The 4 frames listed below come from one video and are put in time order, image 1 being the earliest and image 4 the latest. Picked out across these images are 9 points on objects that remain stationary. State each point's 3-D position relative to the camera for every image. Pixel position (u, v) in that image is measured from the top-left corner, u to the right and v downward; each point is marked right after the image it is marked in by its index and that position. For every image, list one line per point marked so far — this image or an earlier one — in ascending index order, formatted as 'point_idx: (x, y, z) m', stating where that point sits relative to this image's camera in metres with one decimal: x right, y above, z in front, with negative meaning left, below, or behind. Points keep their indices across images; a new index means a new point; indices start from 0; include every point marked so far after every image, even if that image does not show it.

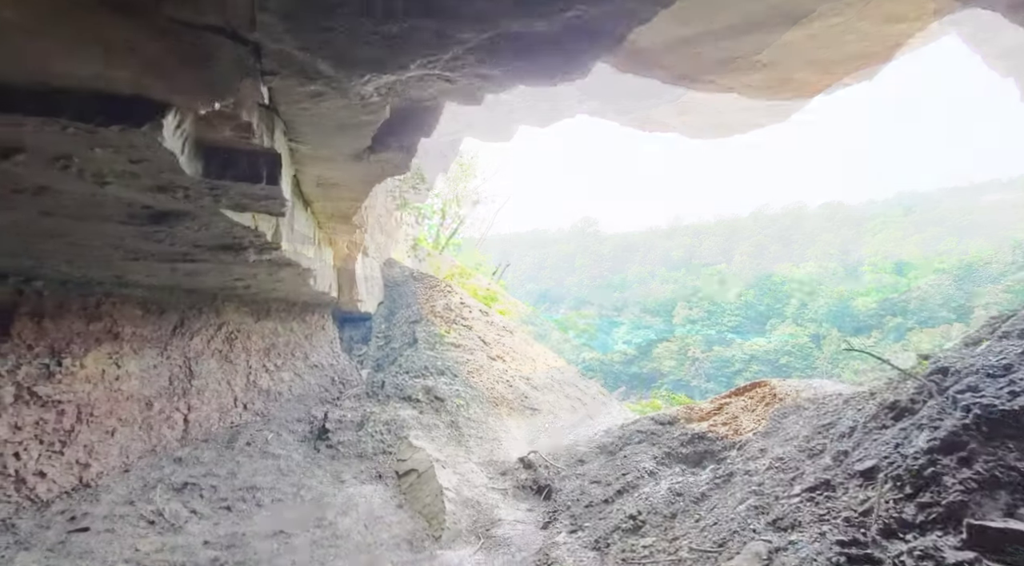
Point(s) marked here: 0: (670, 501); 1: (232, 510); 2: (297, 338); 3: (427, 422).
0: (+0.9, -1.2, +4.1) m
1: (-2.0, -1.6, +5.2) m
2: (-2.2, -0.6, +7.5) m
3: (-0.8, -1.3, +6.7) m
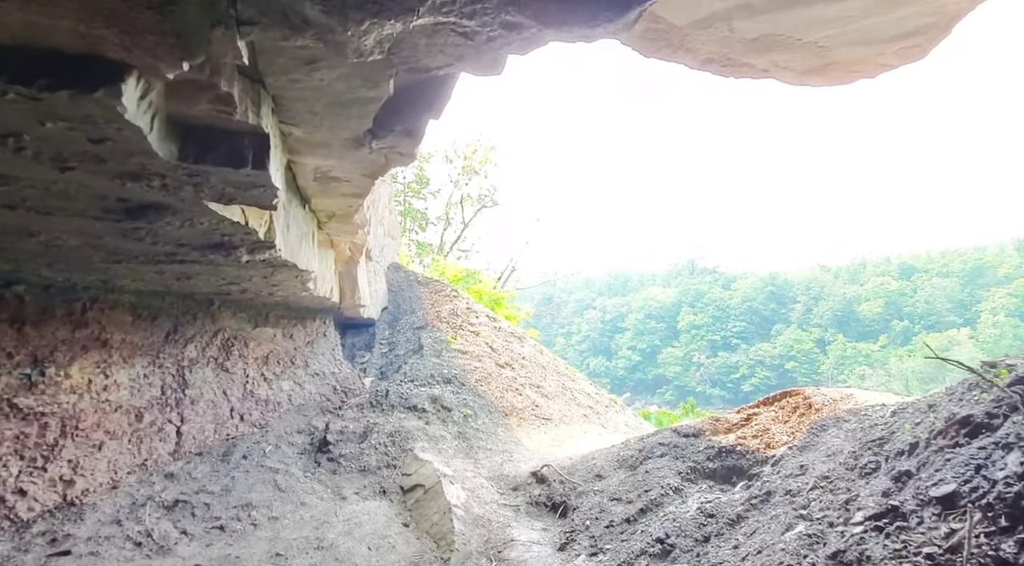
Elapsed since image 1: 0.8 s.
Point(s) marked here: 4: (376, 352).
0: (+1.0, -1.2, +3.8) m
1: (-1.9, -1.6, +4.8) m
2: (-2.1, -0.6, +7.2) m
3: (-0.7, -1.3, +6.3) m
4: (-1.5, -0.8, +8.2) m
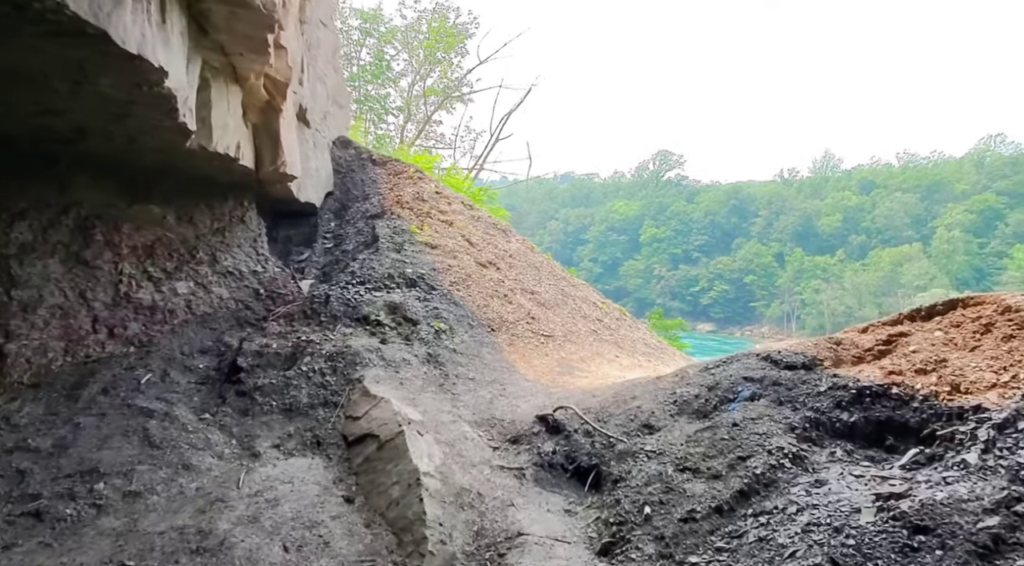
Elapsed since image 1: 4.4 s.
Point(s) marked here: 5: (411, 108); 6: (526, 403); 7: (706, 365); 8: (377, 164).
0: (+1.0, -0.7, +2.0) m
1: (-1.8, -0.9, +2.9) m
2: (-2.1, +0.3, +5.1) m
3: (-0.7, -0.4, +4.5) m
4: (-1.6, +0.3, +6.2) m
5: (-2.1, +3.6, +15.3) m
6: (+0.1, -0.7, +4.2) m
7: (+1.0, -0.4, +3.7) m
8: (-1.4, +1.2, +7.6) m
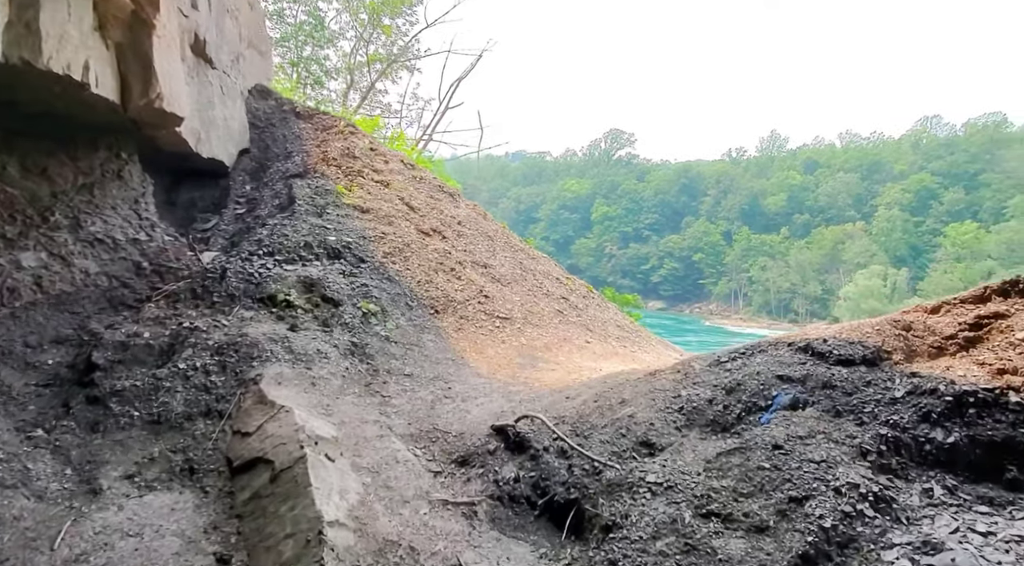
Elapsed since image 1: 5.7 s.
0: (+1.0, -0.6, +1.1) m
1: (-2.0, -0.8, +1.9) m
2: (-2.4, +0.5, +4.0) m
3: (-1.0, -0.3, +3.4) m
4: (-2.0, +0.5, +5.1) m
5: (-3.0, +4.1, +14.0) m
6: (-0.1, -0.5, +3.2) m
7: (+0.8, -0.3, +2.8) m
8: (-1.8, +1.4, +6.5) m
